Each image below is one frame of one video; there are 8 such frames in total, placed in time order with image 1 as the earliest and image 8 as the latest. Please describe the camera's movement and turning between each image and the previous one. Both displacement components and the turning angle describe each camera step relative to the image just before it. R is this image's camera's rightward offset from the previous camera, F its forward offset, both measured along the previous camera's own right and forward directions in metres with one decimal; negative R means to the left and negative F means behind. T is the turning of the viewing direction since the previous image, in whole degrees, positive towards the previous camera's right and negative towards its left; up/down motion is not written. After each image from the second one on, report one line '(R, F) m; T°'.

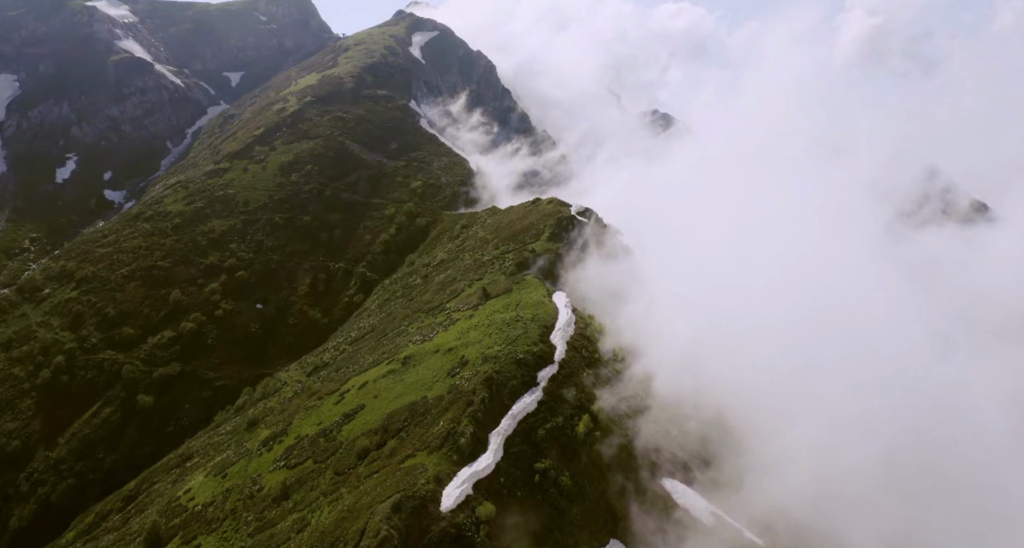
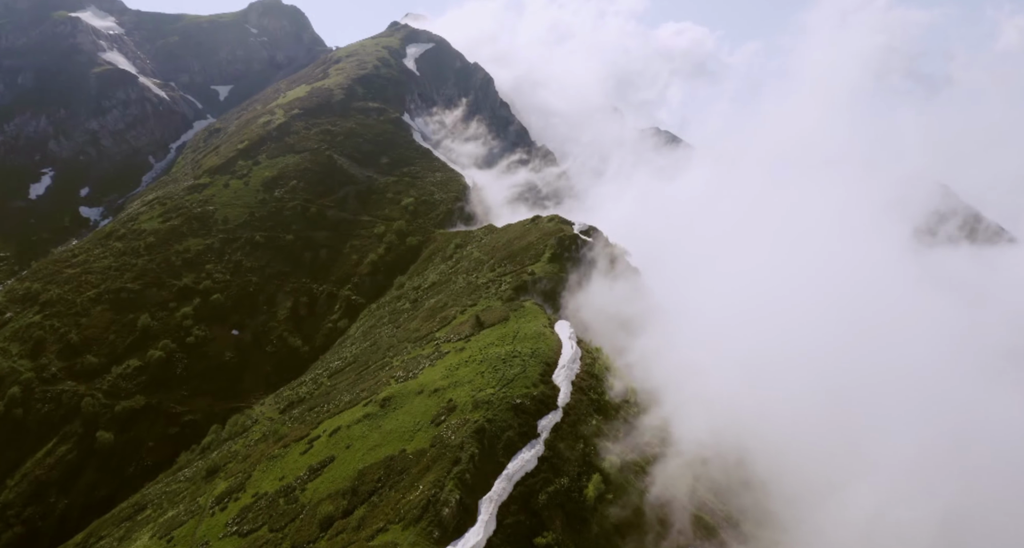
(+0.3, +11.5) m; 0°
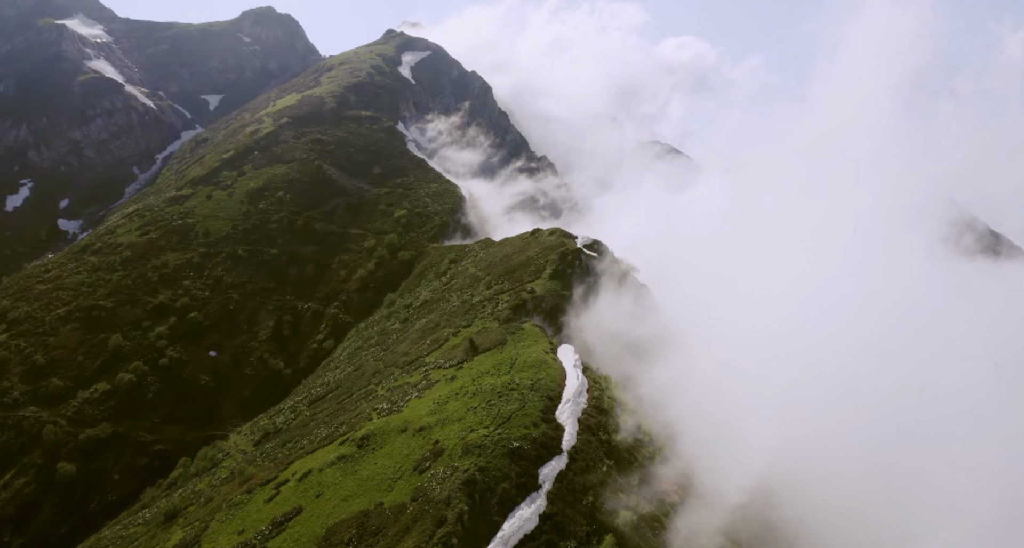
(+0.2, +9.2) m; 0°
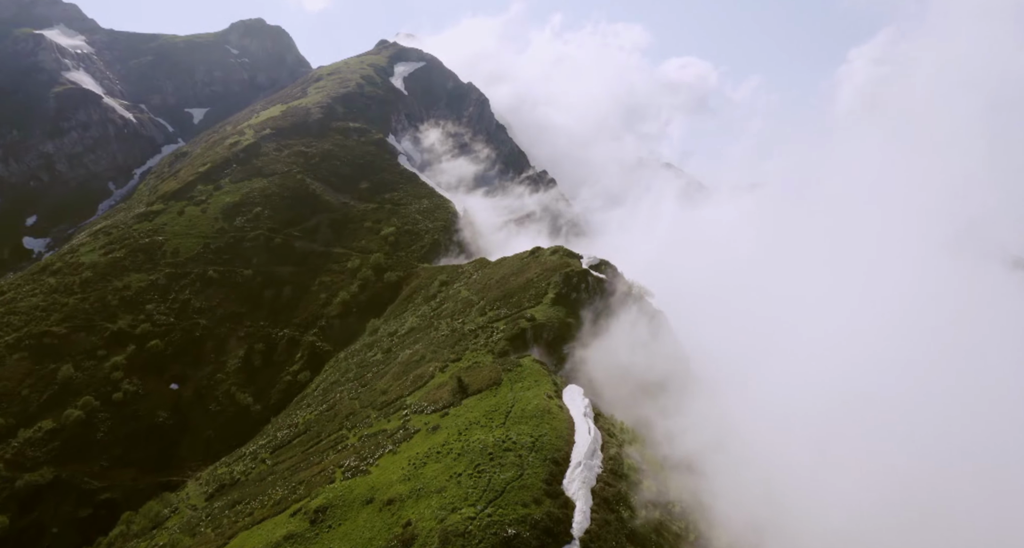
(+0.3, +13.0) m; 0°
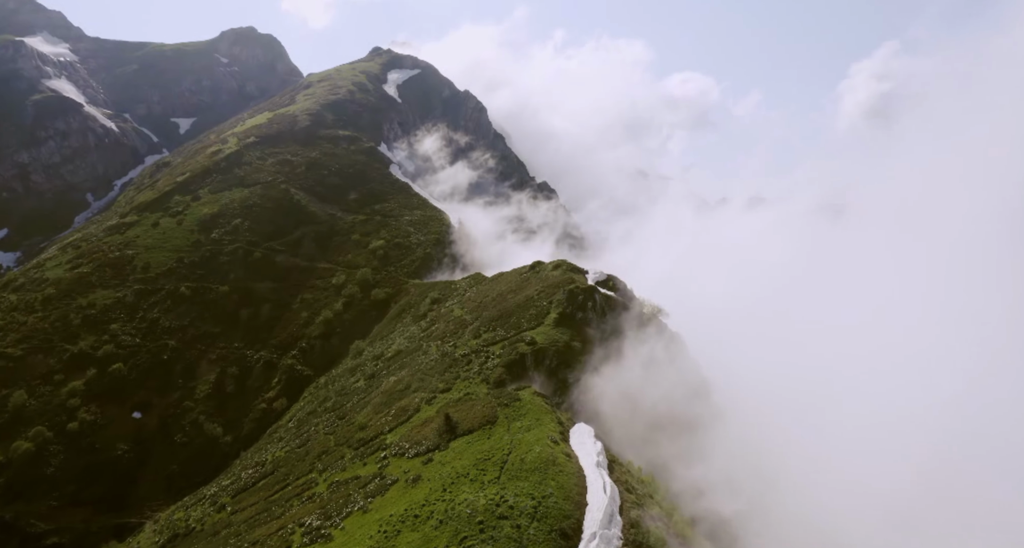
(+0.2, +10.3) m; 0°
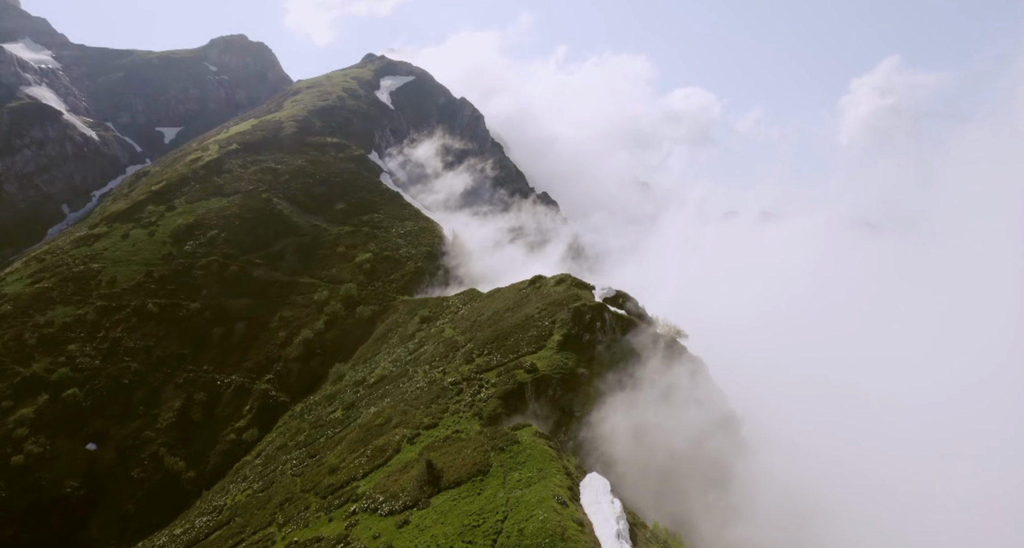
(+0.1, +10.1) m; 0°
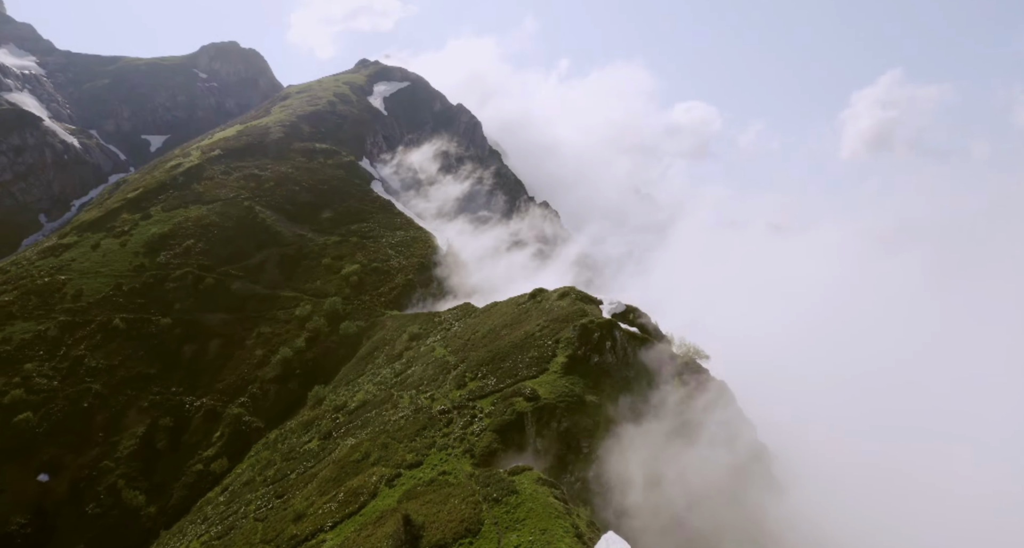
(+0.1, +8.6) m; 0°
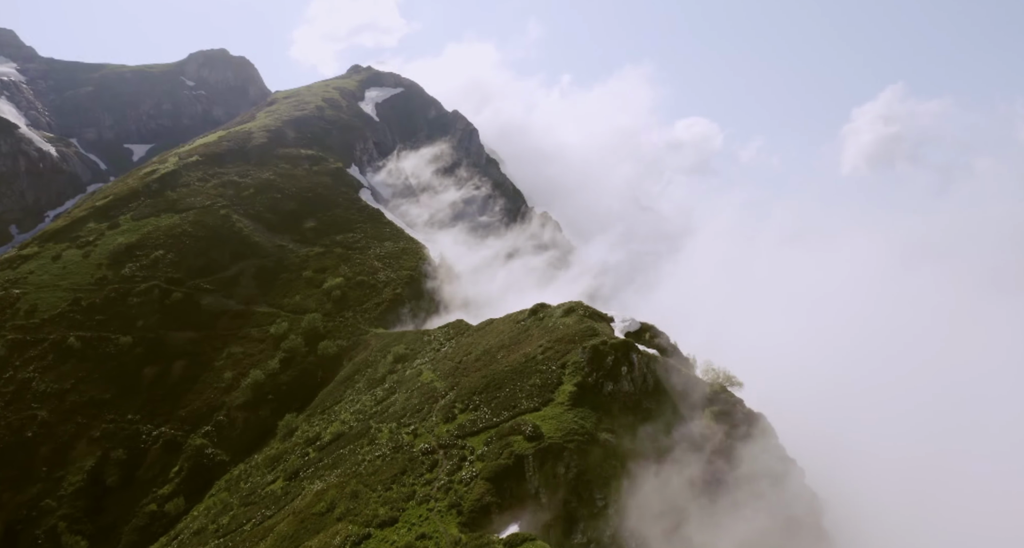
(+0.1, +9.7) m; 0°
